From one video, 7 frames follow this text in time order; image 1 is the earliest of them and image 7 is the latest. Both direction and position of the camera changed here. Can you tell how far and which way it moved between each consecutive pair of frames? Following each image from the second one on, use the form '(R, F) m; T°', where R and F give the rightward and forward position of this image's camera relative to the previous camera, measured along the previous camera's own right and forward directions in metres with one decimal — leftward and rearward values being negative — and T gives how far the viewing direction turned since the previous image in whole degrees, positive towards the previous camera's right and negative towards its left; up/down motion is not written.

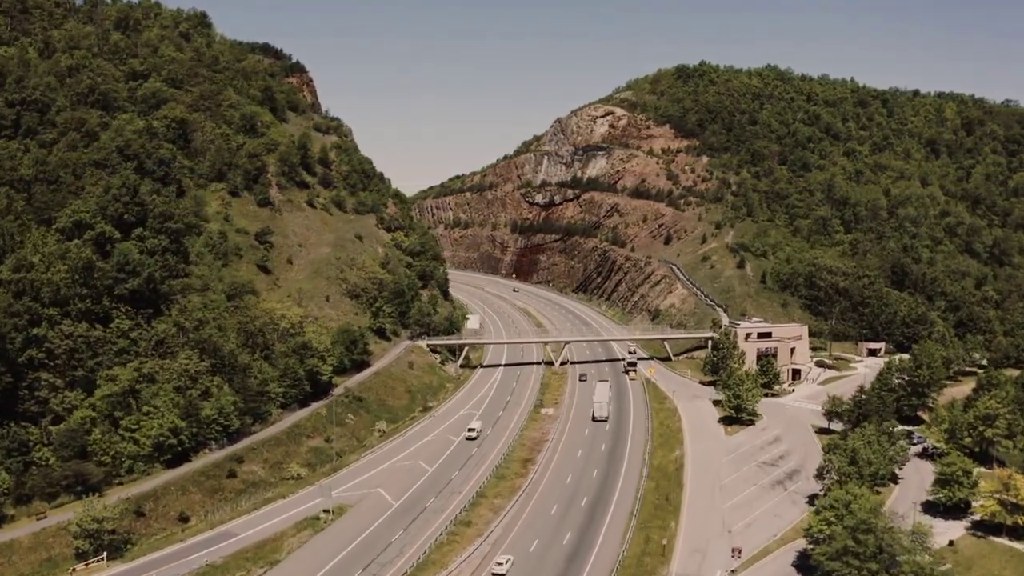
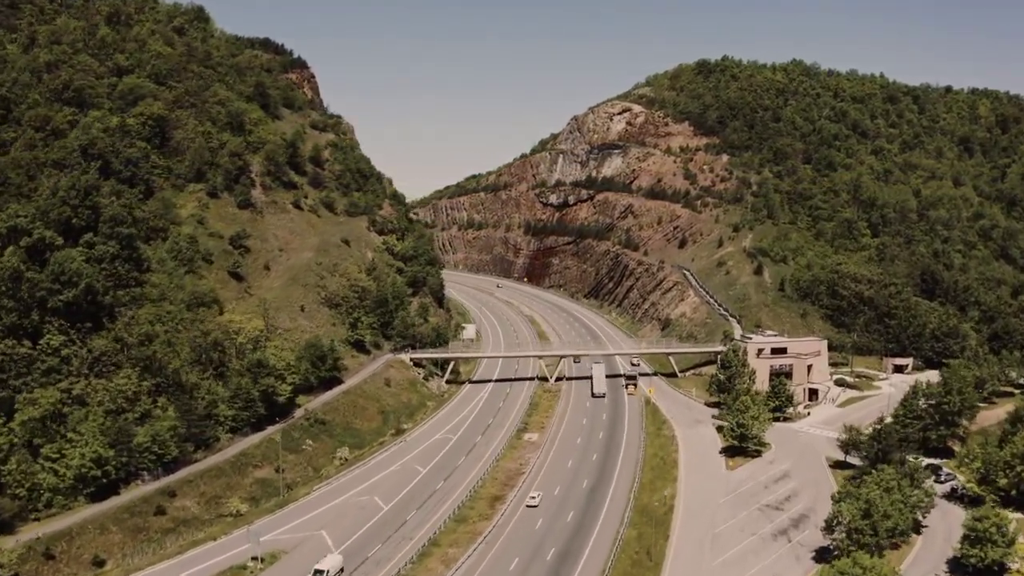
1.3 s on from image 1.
(+5.0, +8.0) m; -2°
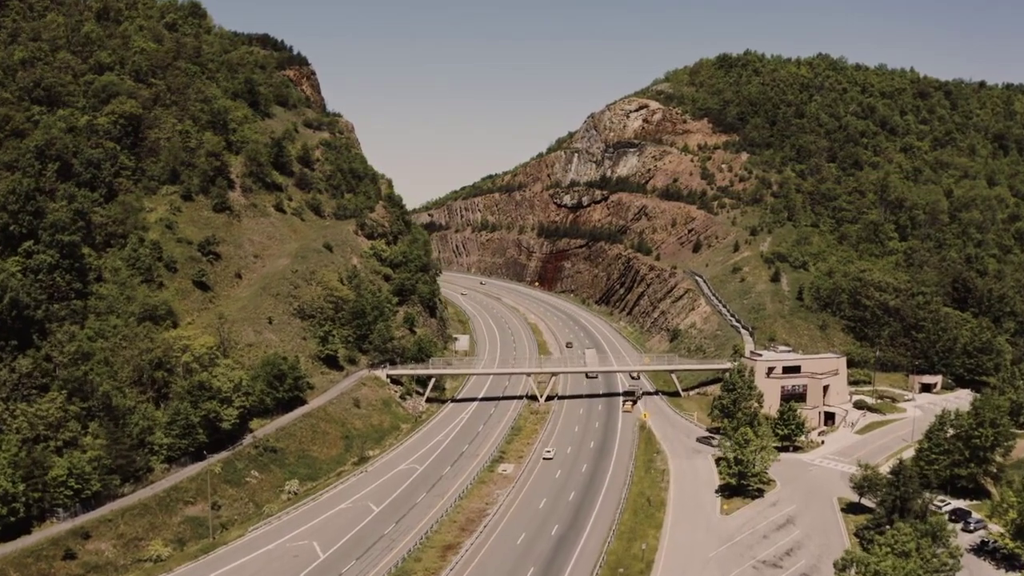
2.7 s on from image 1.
(+5.2, +7.9) m; -2°
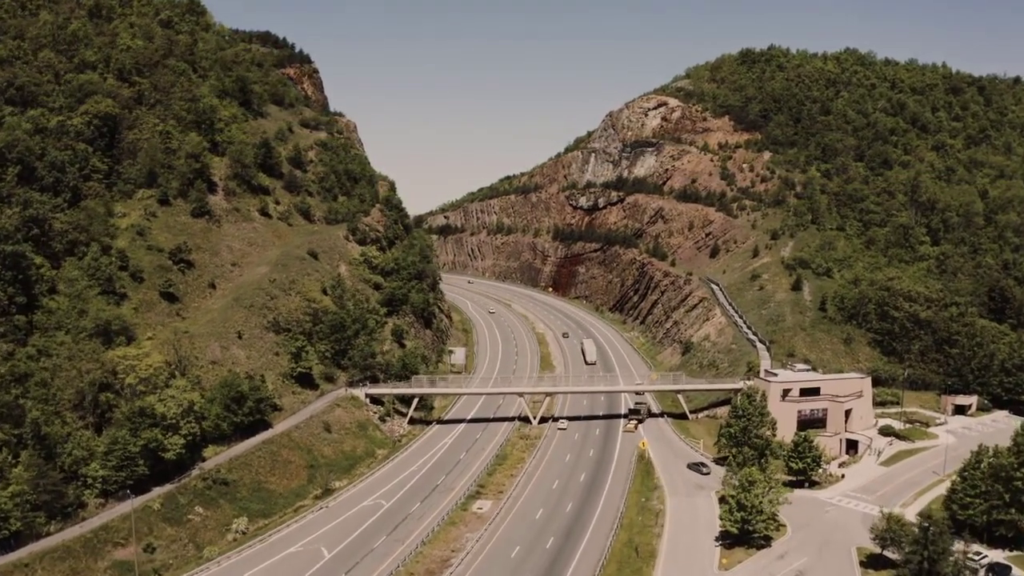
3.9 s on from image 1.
(+4.2, +7.4) m; -2°
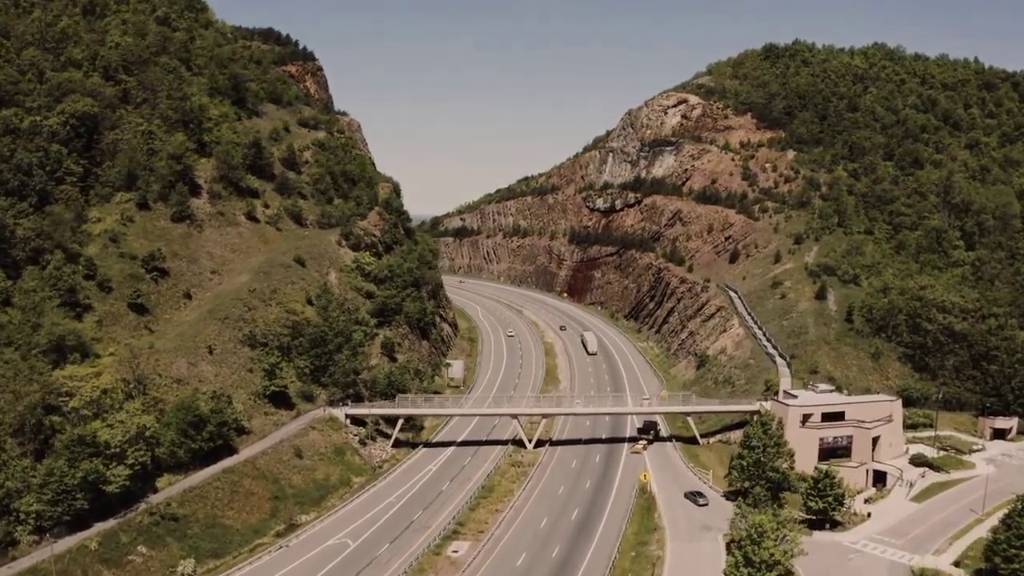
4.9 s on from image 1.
(+3.3, +6.9) m; -2°
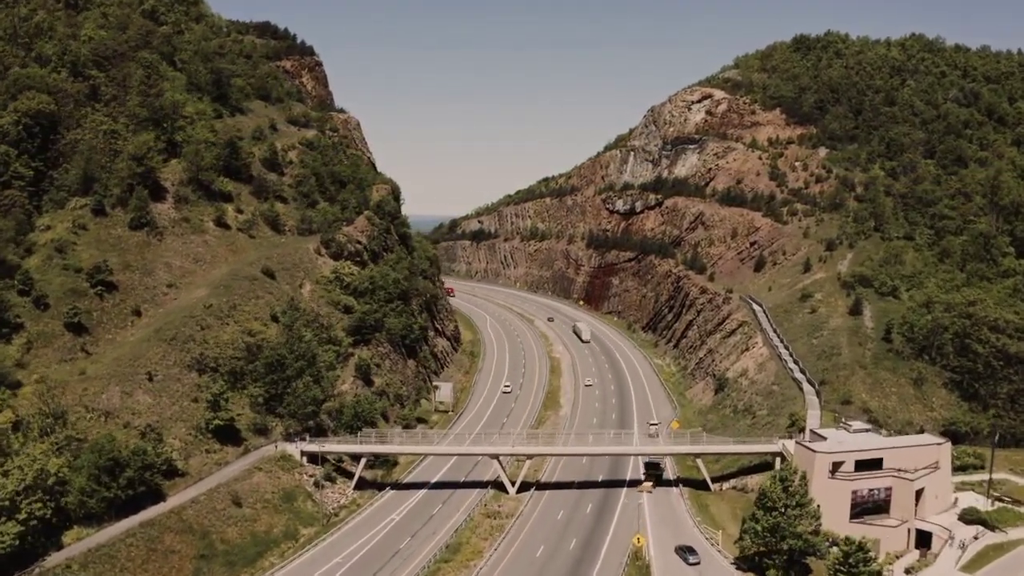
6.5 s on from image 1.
(+4.5, +10.1) m; -2°
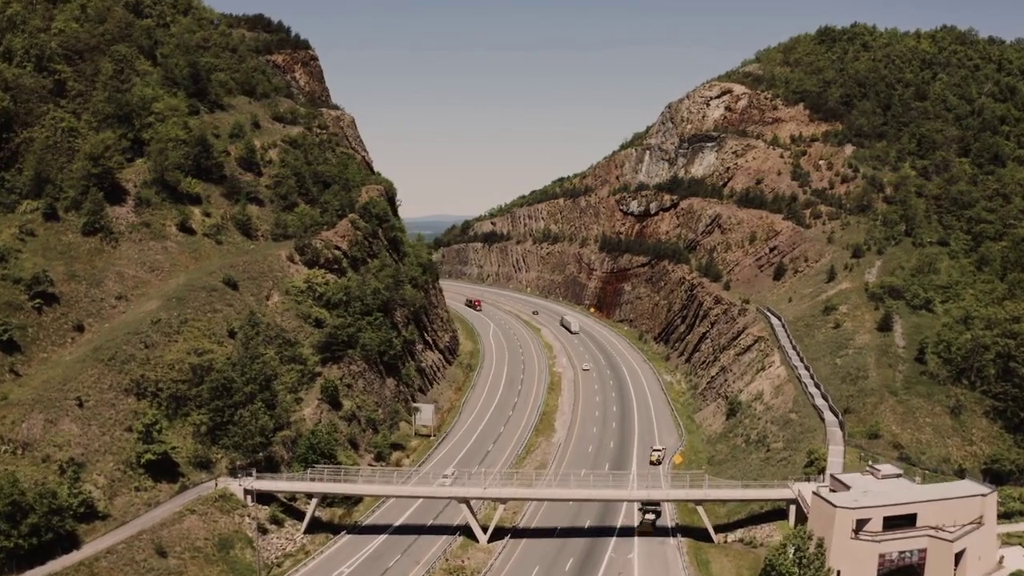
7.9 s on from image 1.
(+3.9, +8.4) m; -2°
